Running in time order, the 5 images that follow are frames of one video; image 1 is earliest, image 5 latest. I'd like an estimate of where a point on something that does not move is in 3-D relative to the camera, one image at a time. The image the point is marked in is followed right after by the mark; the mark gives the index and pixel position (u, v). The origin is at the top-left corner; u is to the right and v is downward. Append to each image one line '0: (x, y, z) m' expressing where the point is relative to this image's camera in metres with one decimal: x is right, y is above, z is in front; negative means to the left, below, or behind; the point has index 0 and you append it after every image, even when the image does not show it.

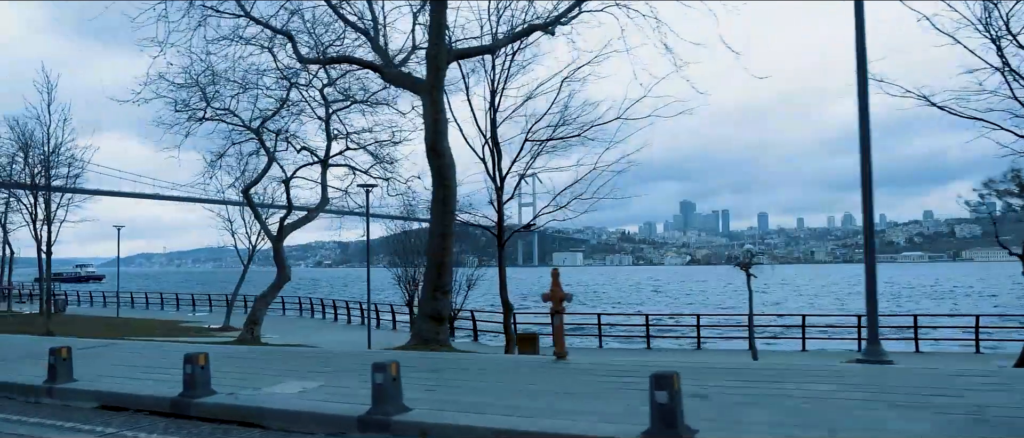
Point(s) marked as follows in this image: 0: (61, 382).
0: (-4.0, -1.4, +7.5) m
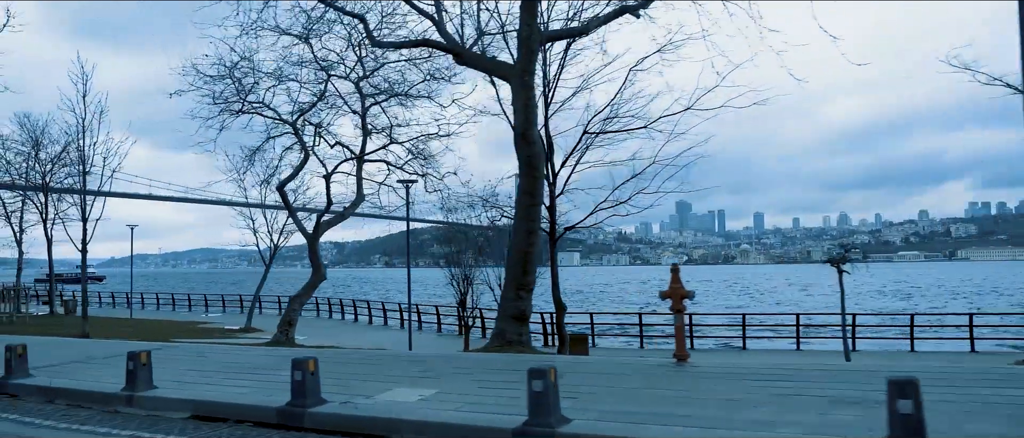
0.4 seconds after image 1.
0: (-3.0, -1.4, +6.9) m
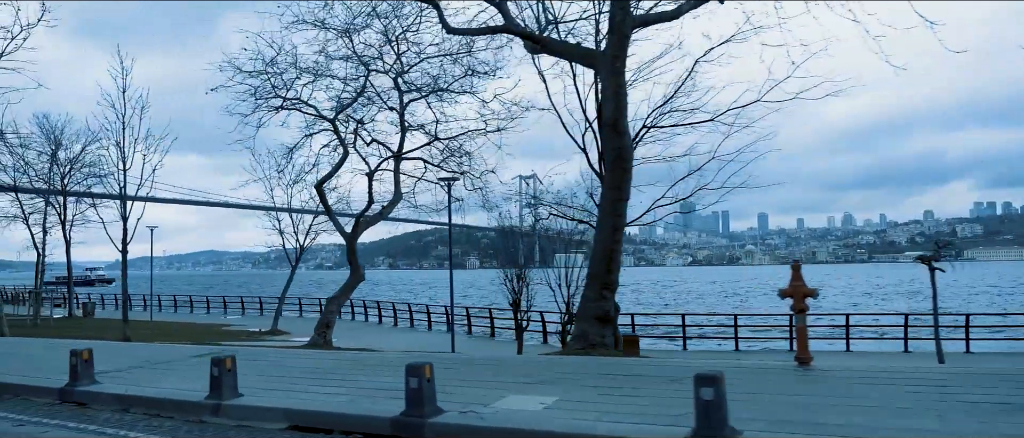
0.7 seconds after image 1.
0: (-2.1, -1.3, +6.4) m
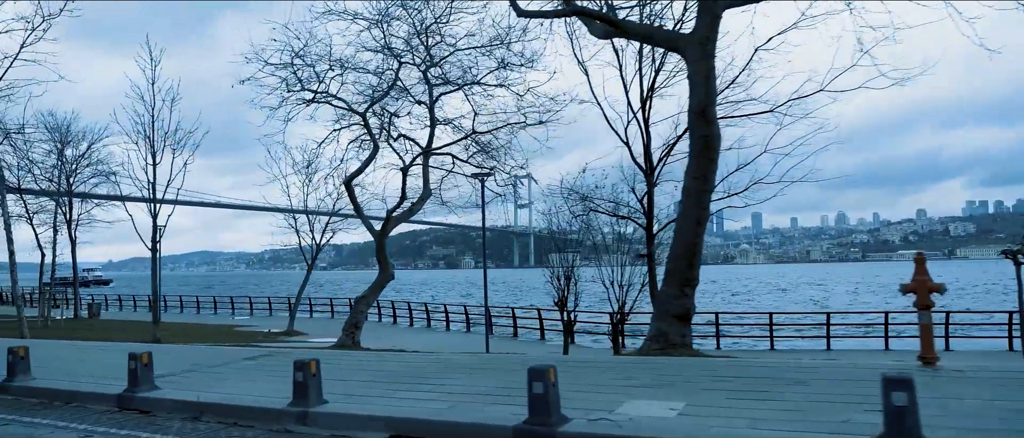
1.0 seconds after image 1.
0: (-1.4, -1.3, +5.9) m
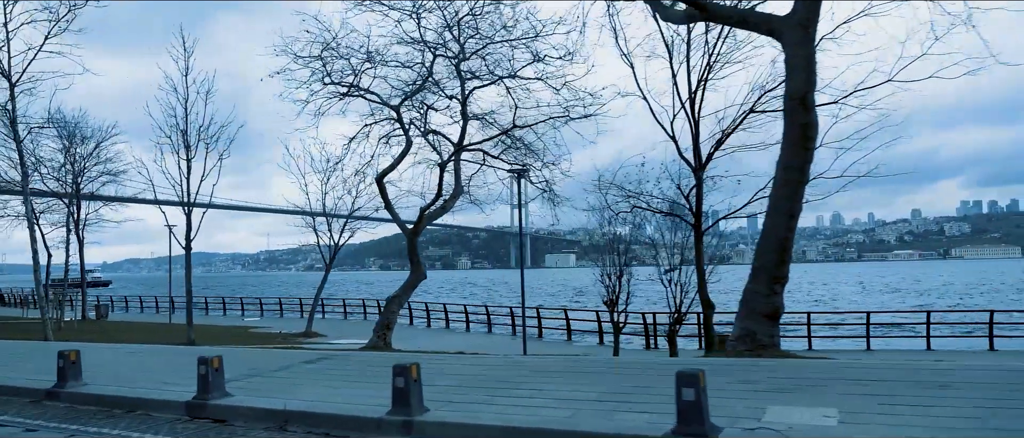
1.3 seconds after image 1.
0: (-0.6, -1.2, +5.4) m
